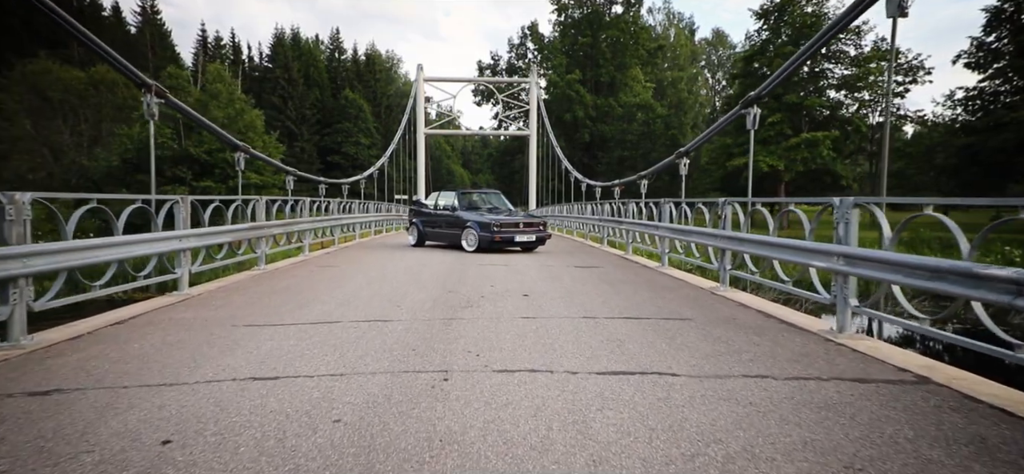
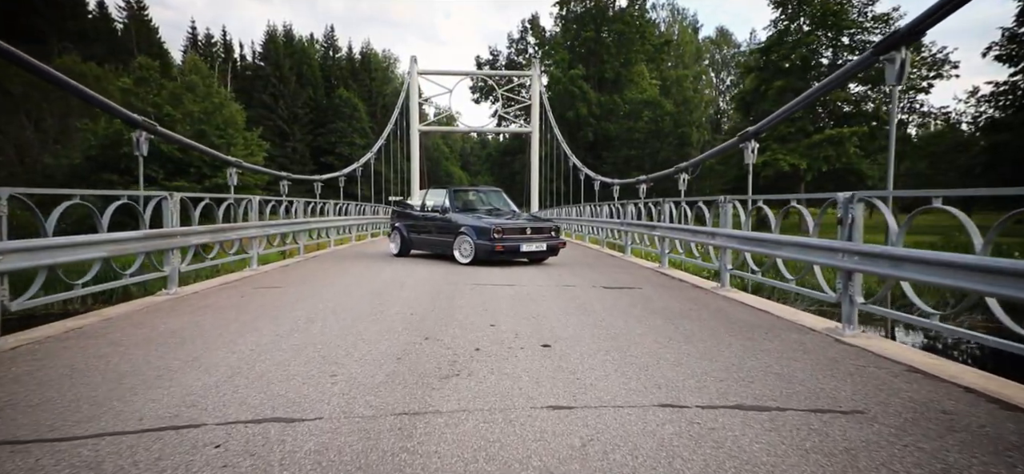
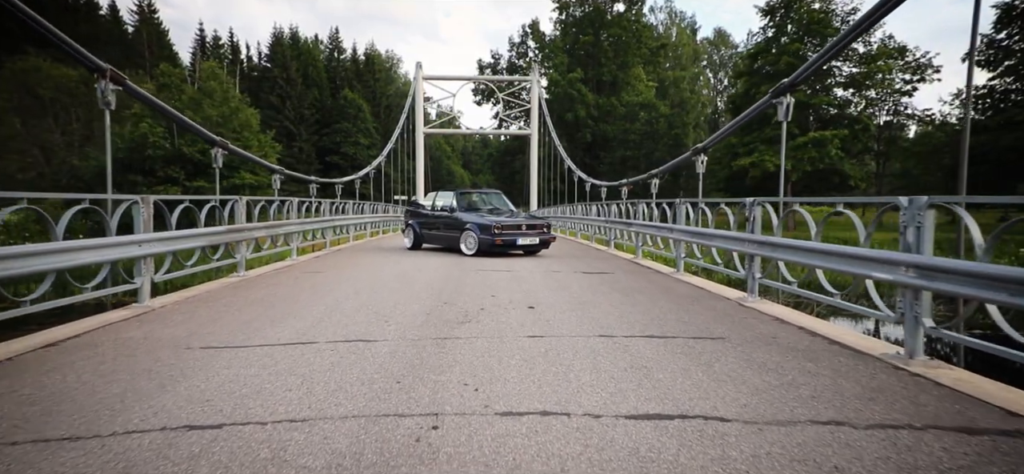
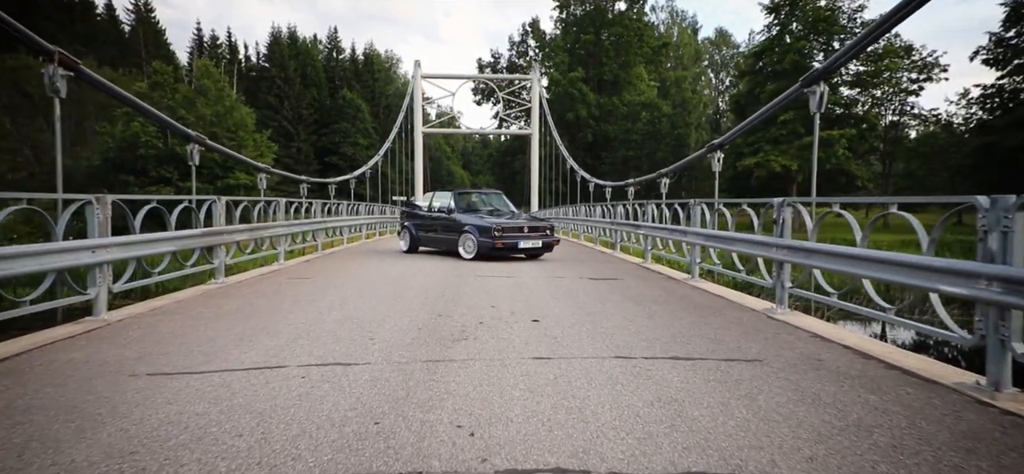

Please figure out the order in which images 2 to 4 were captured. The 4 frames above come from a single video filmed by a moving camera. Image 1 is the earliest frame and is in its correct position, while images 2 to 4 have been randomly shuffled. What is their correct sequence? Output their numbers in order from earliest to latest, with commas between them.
3, 4, 2
